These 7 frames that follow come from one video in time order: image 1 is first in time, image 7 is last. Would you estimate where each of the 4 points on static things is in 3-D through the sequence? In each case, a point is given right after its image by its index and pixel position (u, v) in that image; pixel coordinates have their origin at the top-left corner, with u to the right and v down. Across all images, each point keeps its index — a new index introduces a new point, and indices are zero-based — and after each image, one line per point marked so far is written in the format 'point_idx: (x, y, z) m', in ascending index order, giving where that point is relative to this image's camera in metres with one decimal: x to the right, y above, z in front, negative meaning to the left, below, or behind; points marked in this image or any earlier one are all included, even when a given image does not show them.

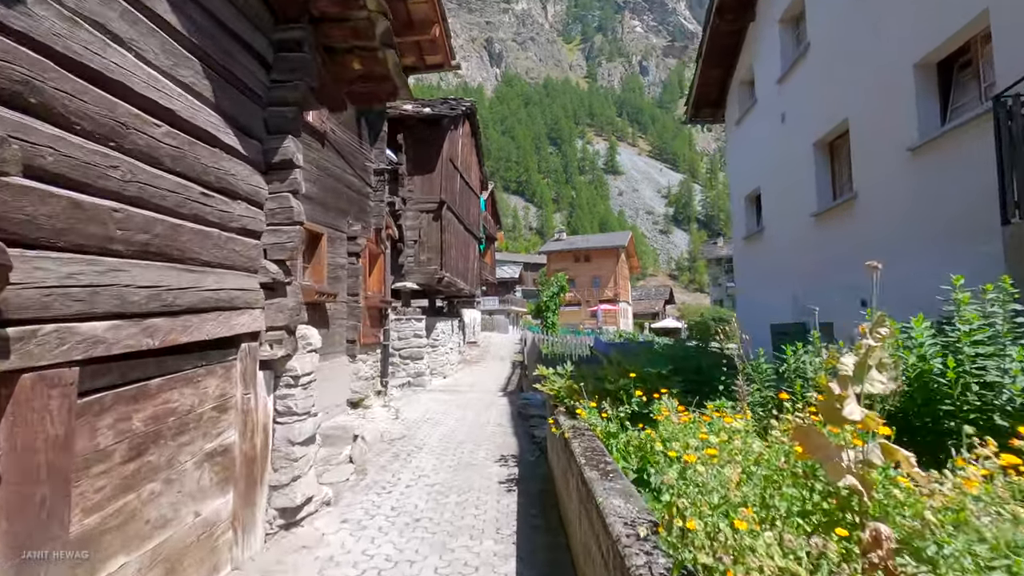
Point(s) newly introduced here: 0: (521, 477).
0: (+0.1, -2.1, +5.6) m
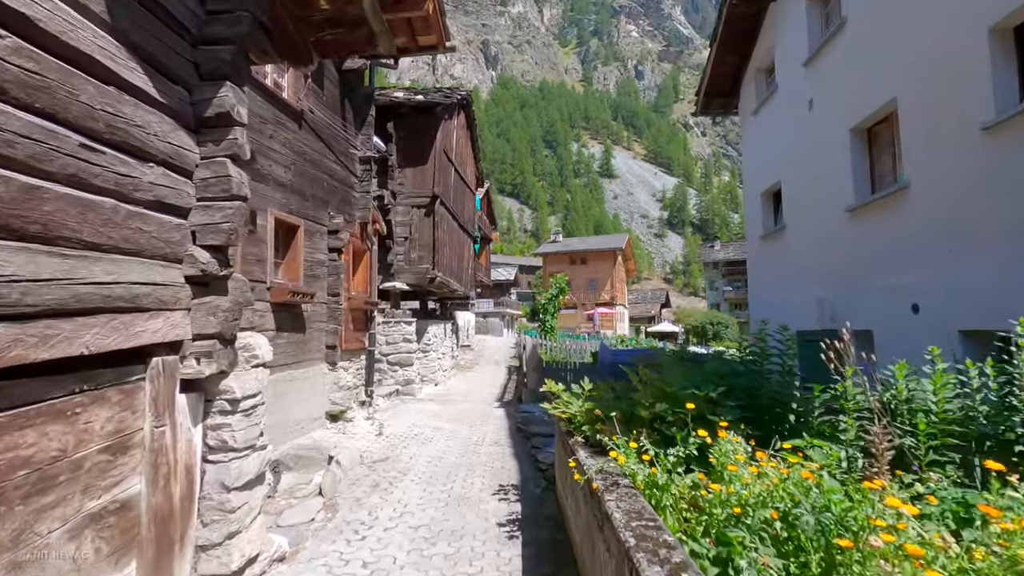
0: (+0.1, -2.1, +4.6) m
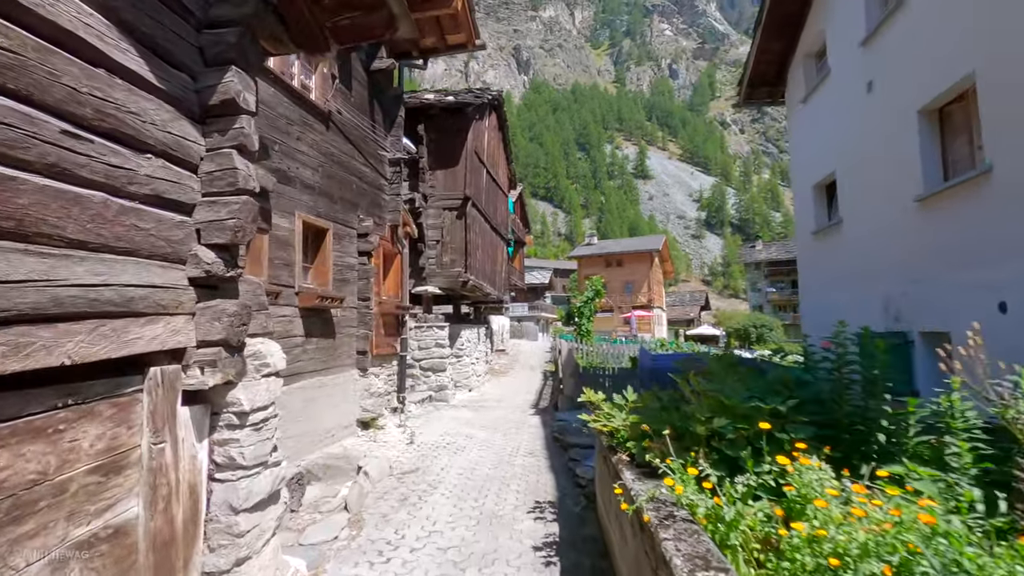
0: (+0.4, -2.1, +4.2) m
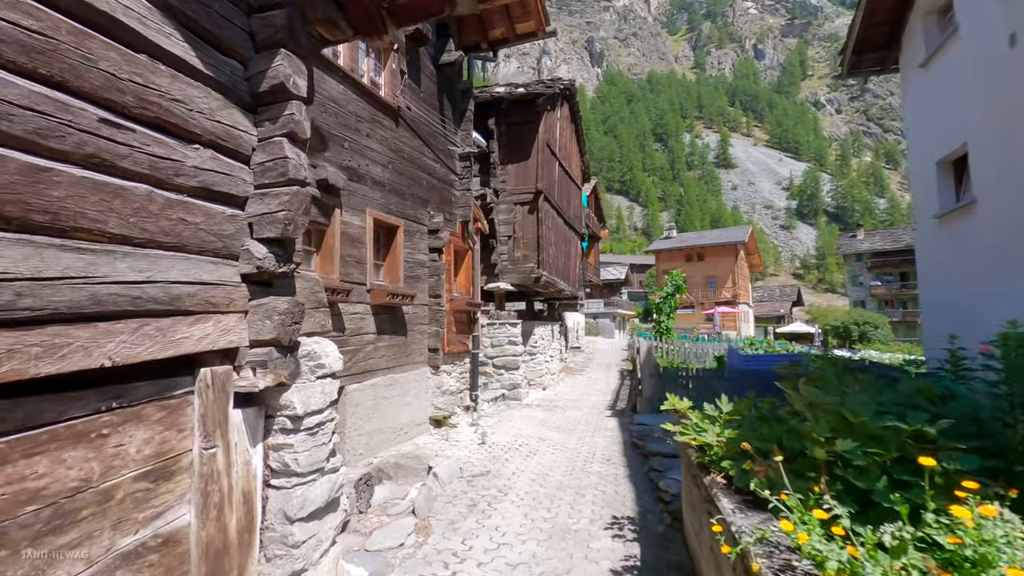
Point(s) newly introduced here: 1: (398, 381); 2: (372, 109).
0: (+1.0, -2.1, +3.8) m
1: (-1.7, -1.4, +7.6) m
2: (-2.0, +2.5, +7.1) m
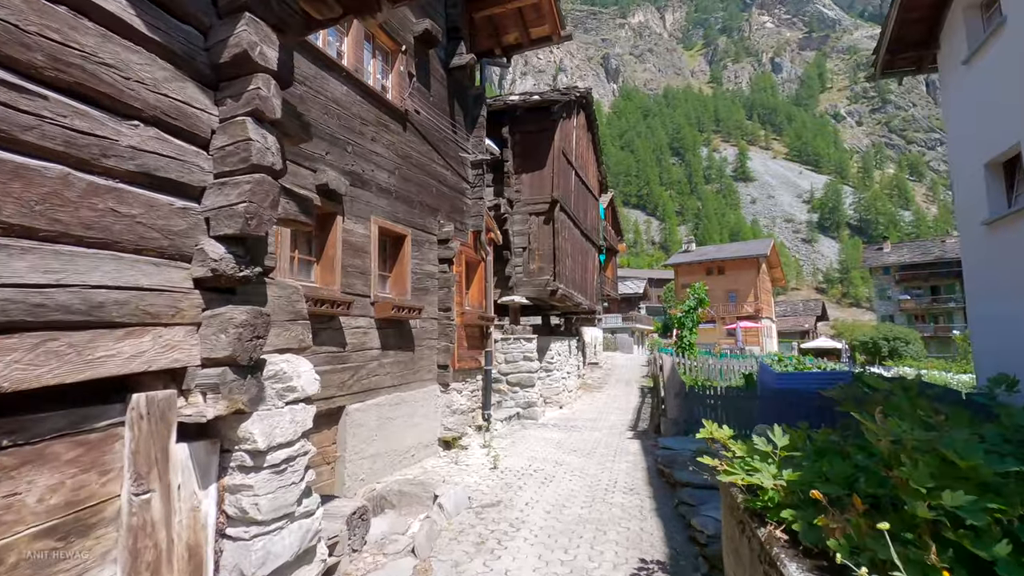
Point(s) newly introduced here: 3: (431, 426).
0: (+1.1, -2.1, +3.2) m
1: (-1.5, -1.6, +7.2) m
2: (-1.8, +2.4, +6.7) m
3: (-1.2, -2.1, +7.8) m
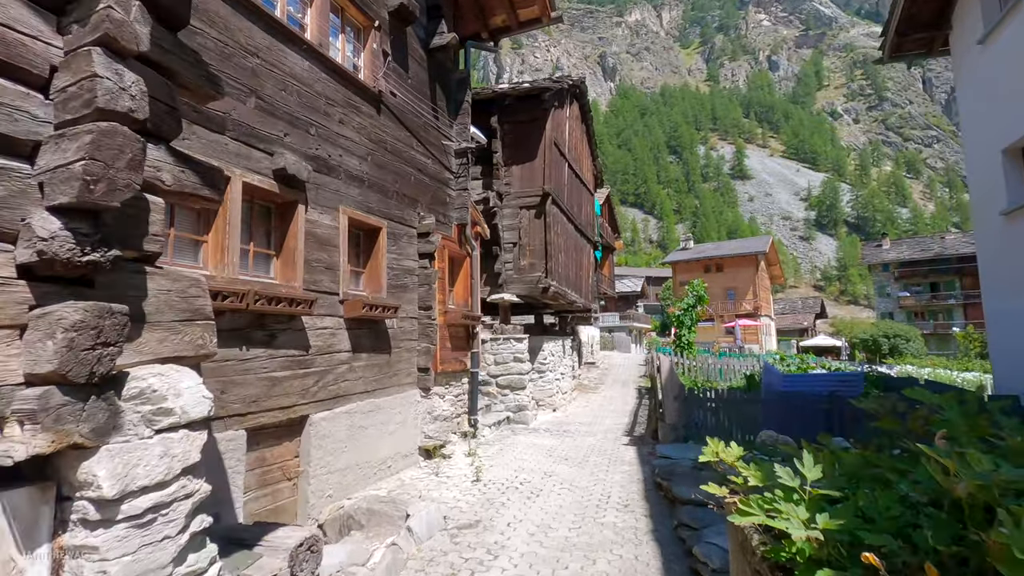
0: (+0.9, -2.1, +2.6) m
1: (-1.7, -1.5, +6.6) m
2: (-2.0, +2.4, +6.2) m
3: (-1.5, -2.1, +7.2) m
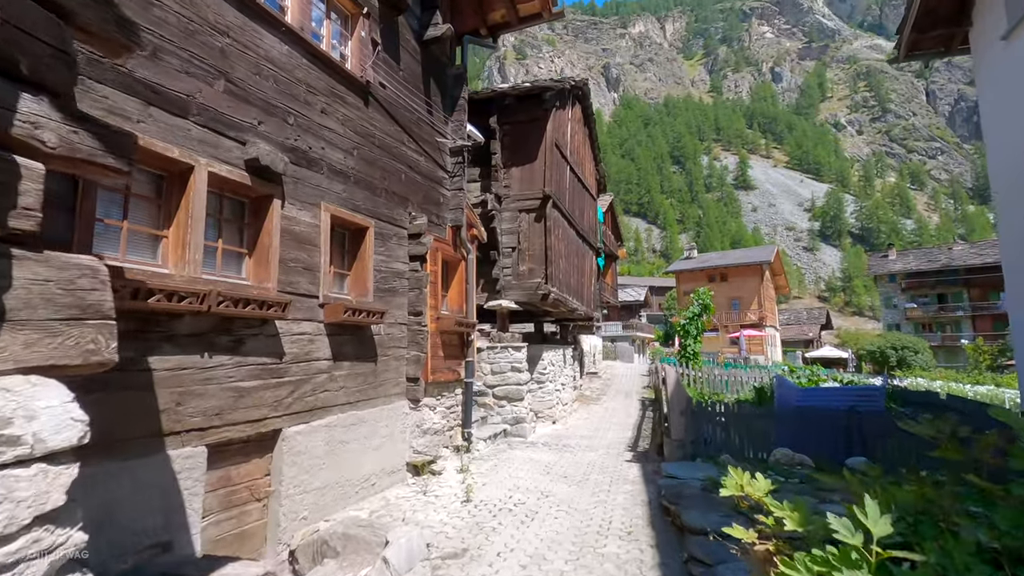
0: (+0.8, -2.1, +2.1) m
1: (-1.8, -1.6, +6.1) m
2: (-2.1, +2.4, +5.7) m
3: (-1.5, -2.1, +6.7) m
